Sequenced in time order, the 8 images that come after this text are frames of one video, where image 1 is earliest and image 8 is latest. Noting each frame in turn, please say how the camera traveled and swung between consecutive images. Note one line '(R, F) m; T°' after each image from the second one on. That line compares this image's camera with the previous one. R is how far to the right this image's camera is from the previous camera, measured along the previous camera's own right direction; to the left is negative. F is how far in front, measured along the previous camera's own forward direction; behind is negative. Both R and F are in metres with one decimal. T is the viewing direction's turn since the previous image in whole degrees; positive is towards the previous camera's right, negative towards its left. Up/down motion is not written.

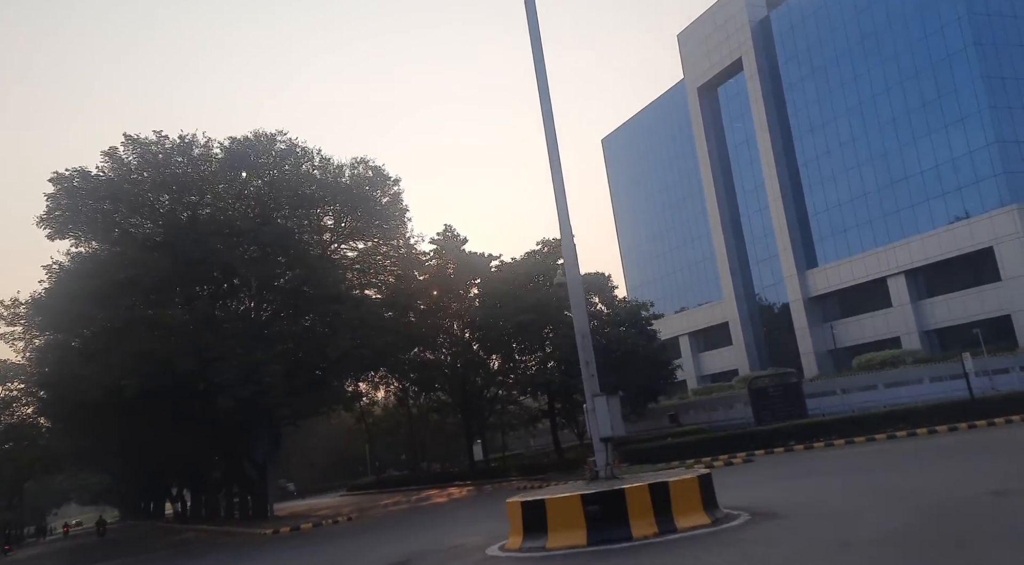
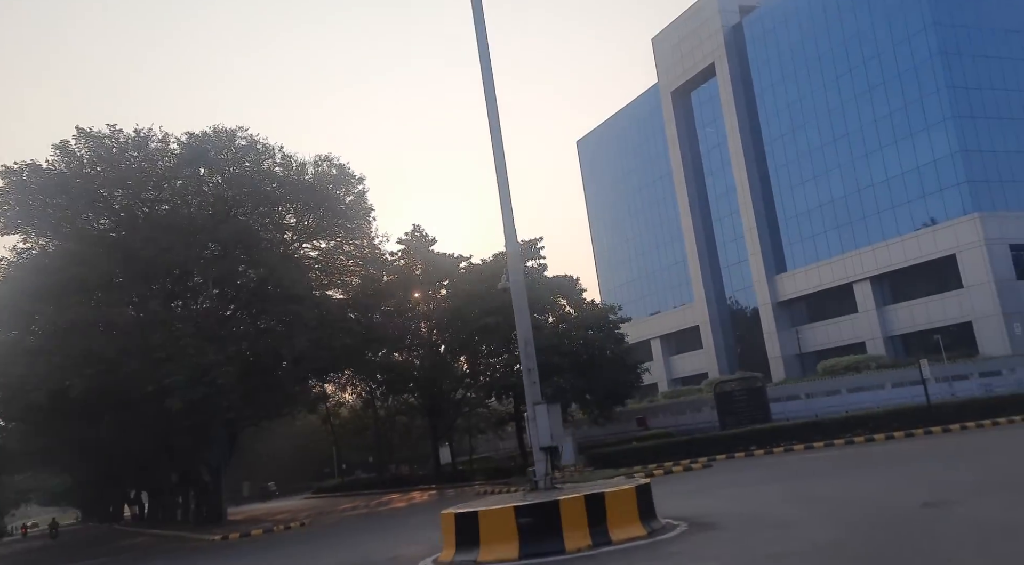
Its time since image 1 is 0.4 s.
(+0.4, +0.3) m; +2°
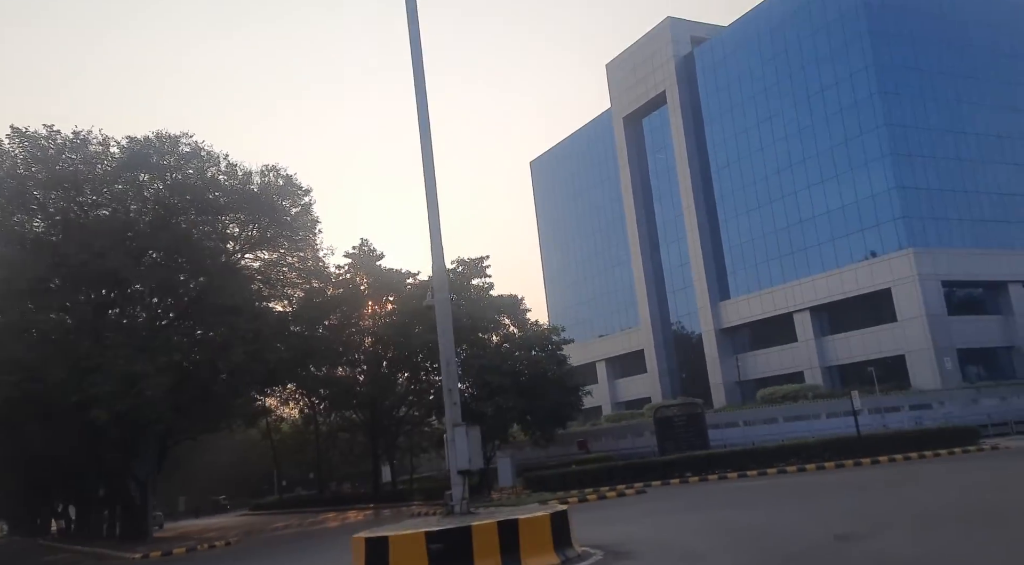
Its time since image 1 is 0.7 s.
(+0.3, 0.0) m; +3°
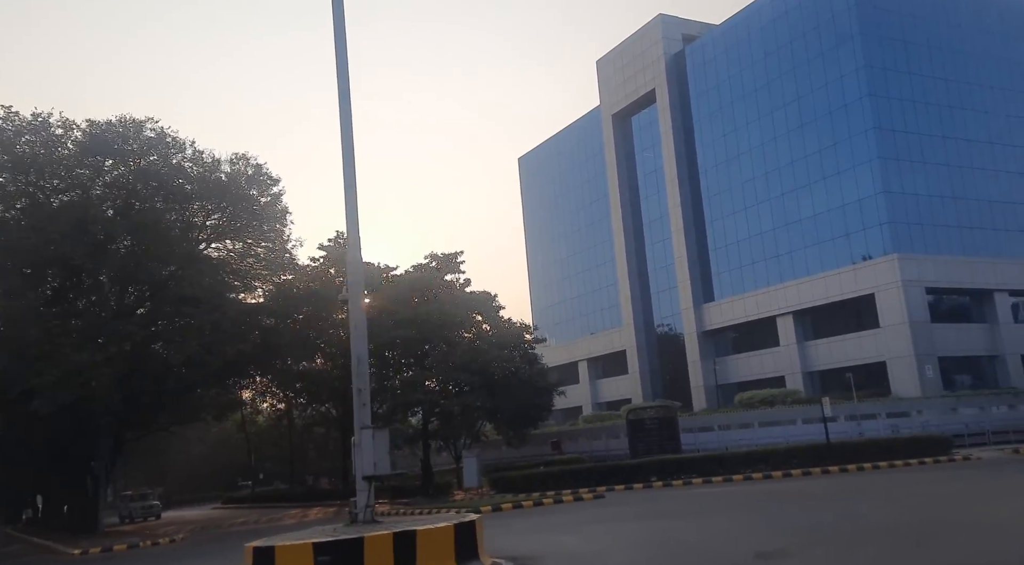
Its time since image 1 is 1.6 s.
(+0.8, +0.7) m; +1°
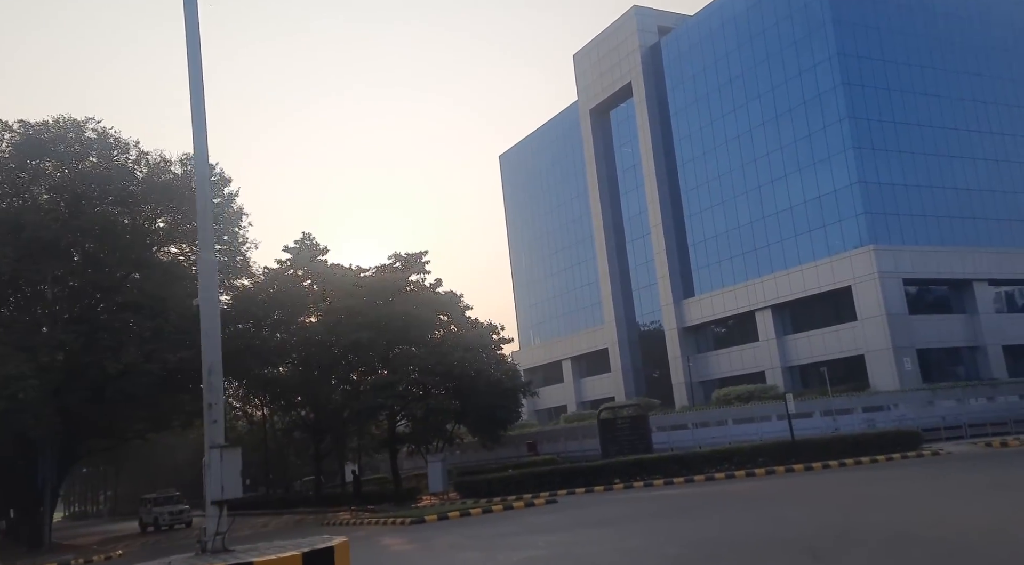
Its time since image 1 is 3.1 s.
(+1.2, +0.8) m; 0°
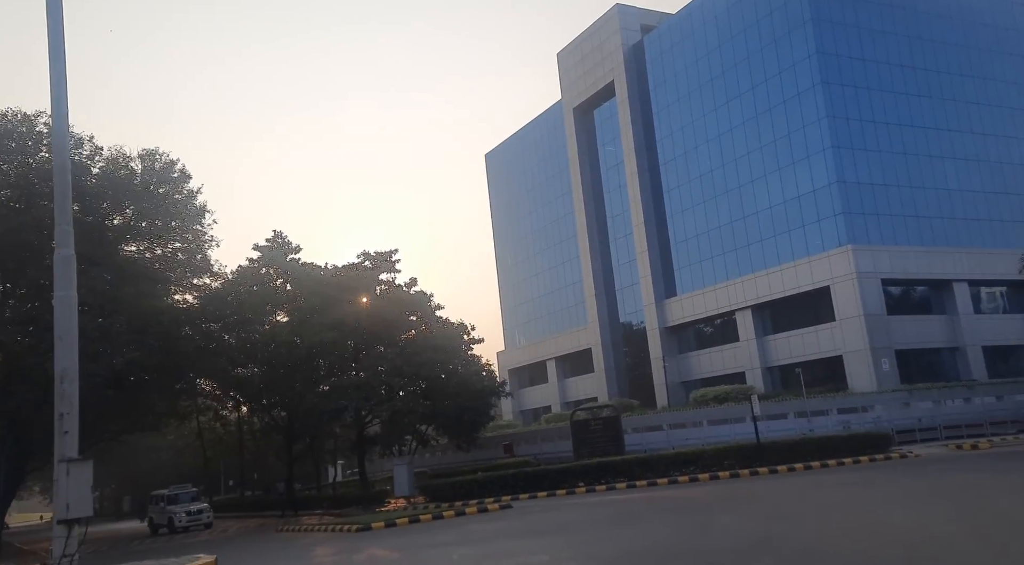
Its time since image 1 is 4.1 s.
(+1.0, +0.6) m; 0°
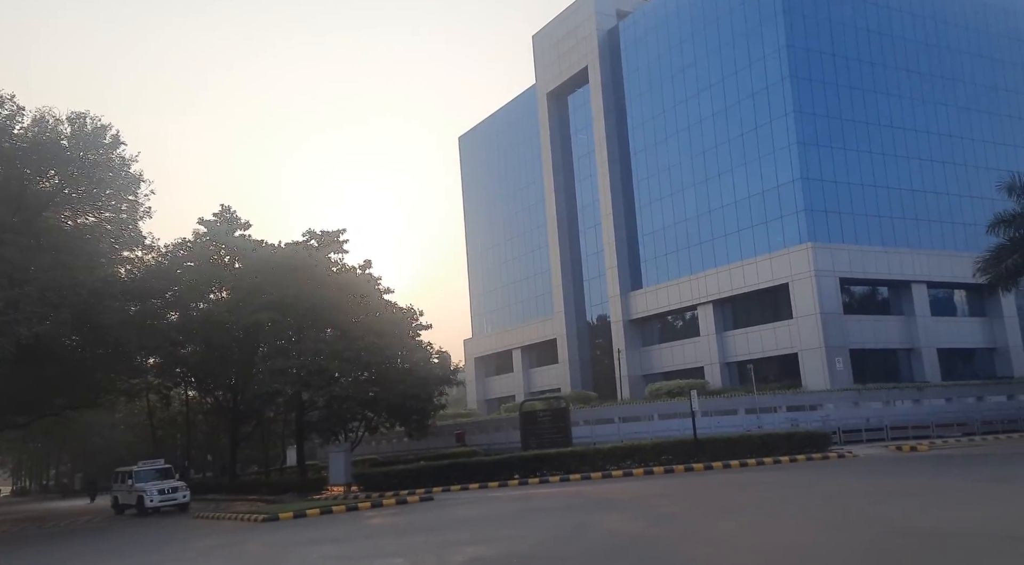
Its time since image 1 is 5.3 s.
(+1.2, +0.6) m; +1°
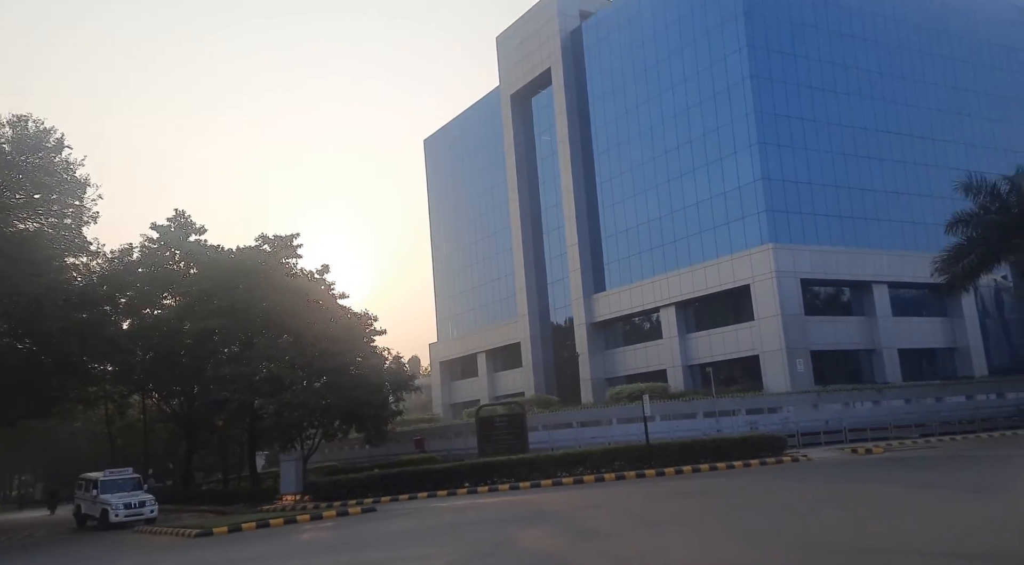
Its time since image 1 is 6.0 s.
(+0.6, +0.7) m; +2°
